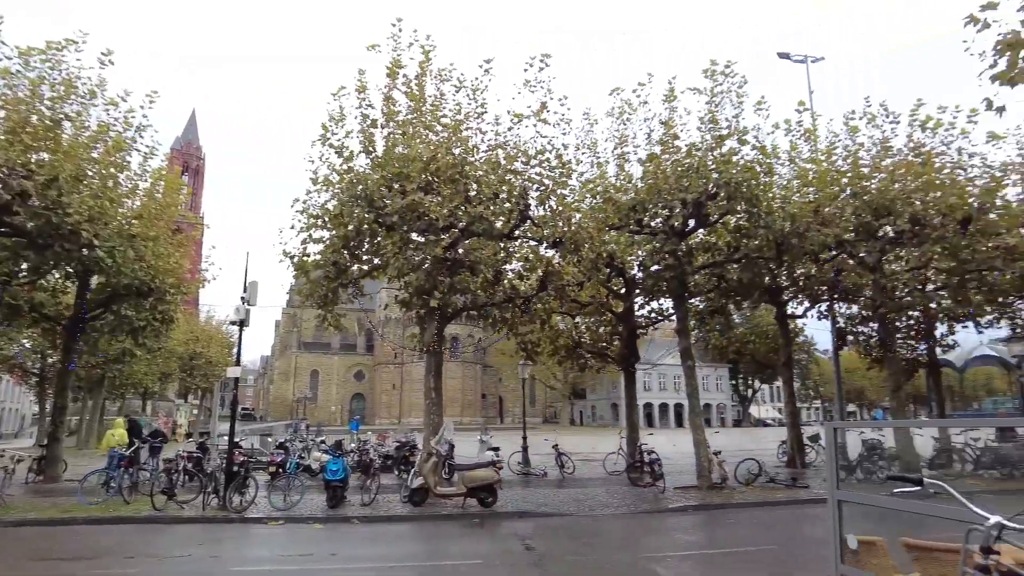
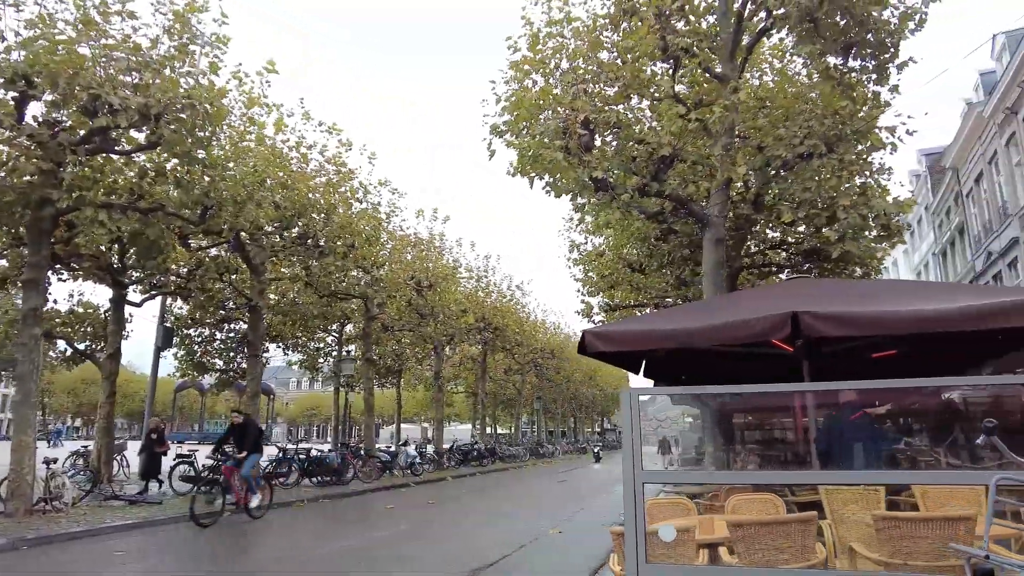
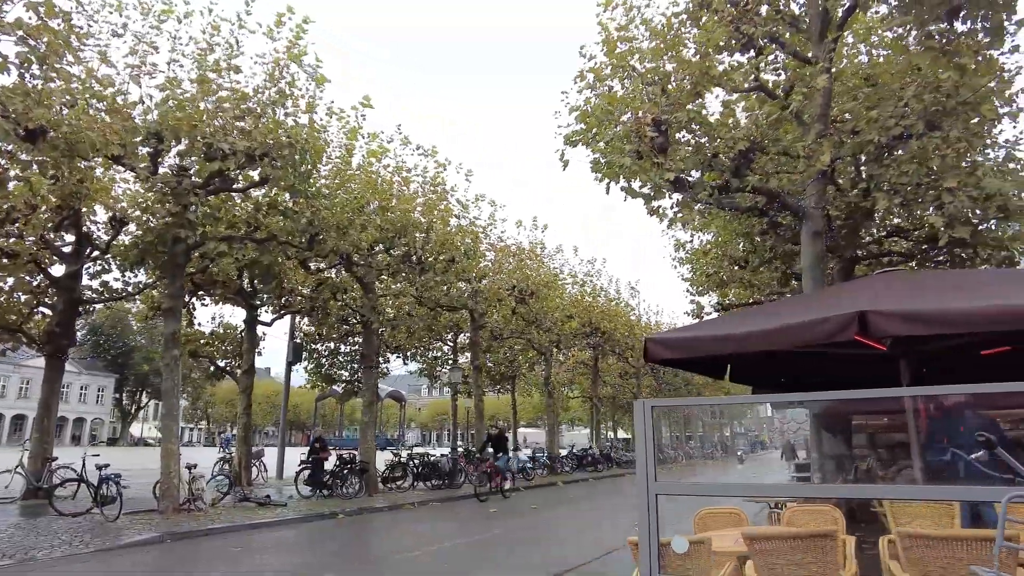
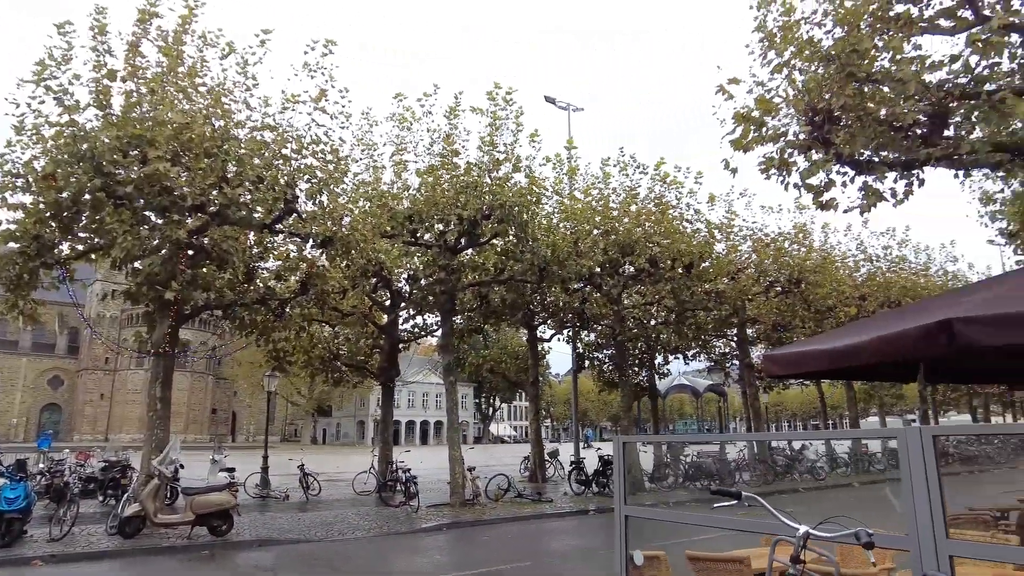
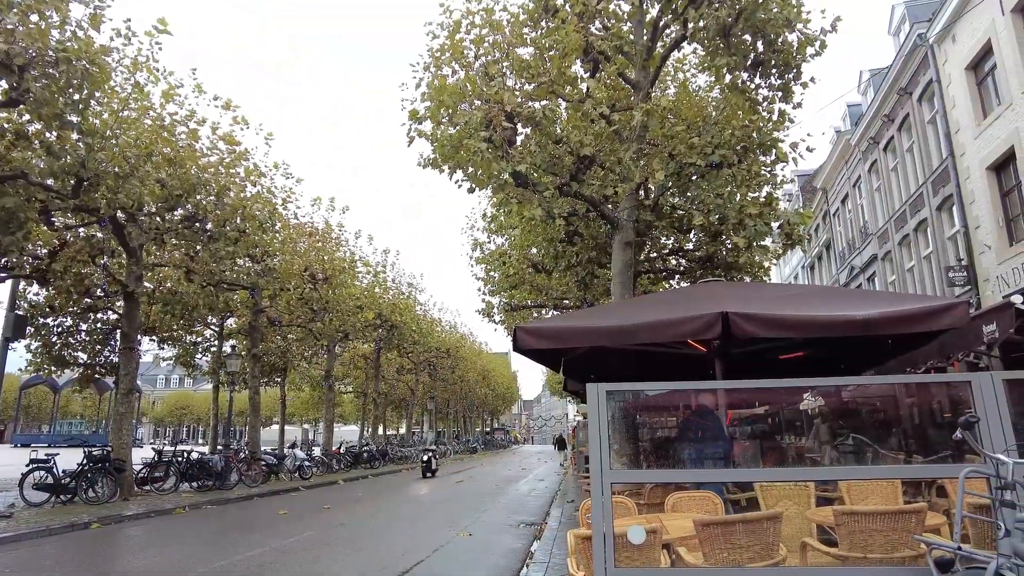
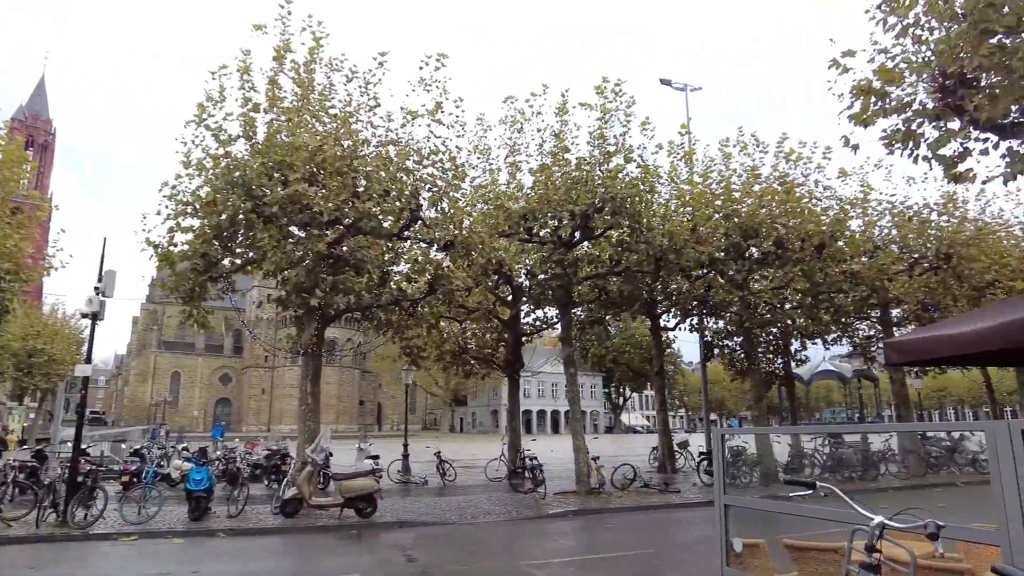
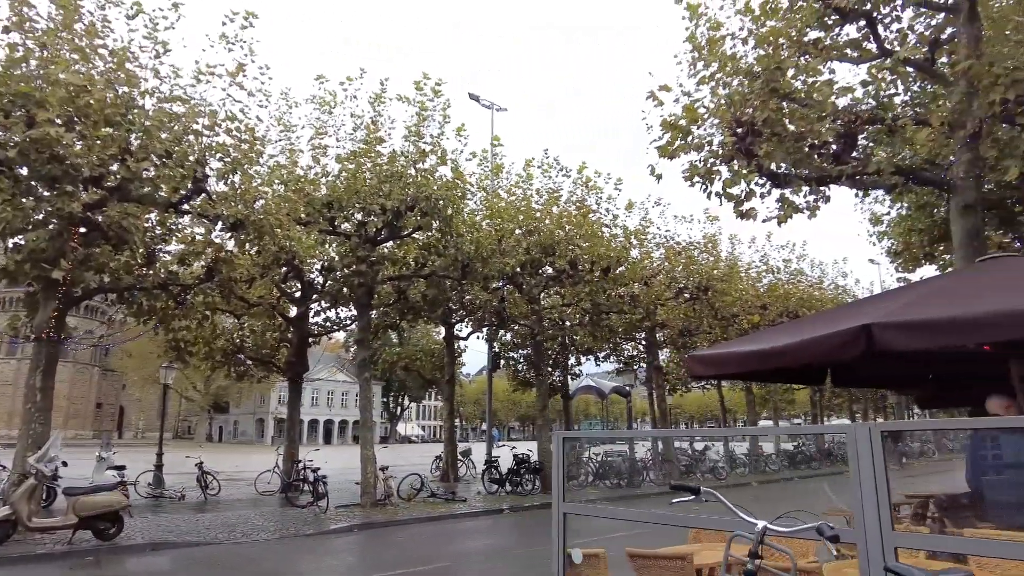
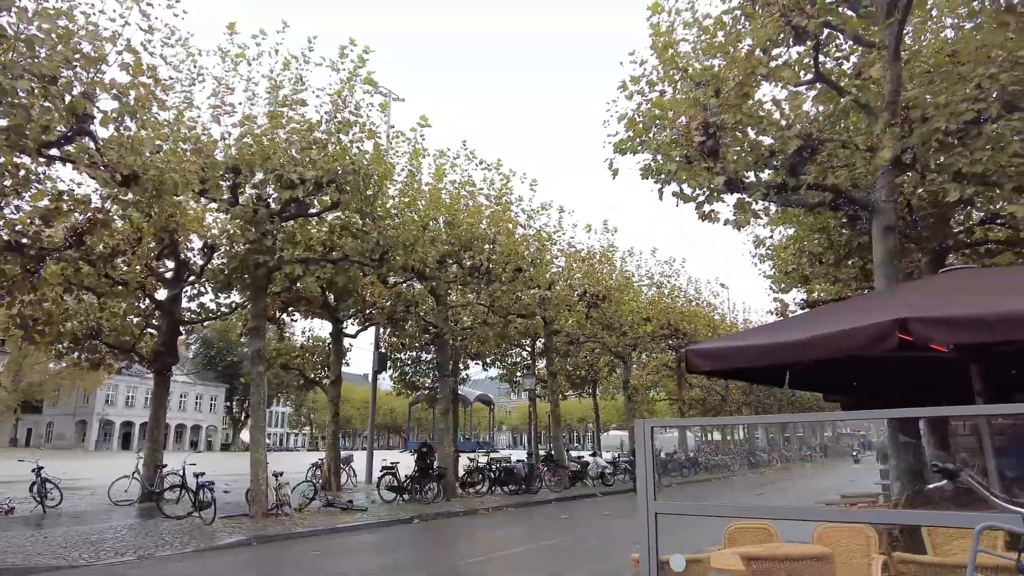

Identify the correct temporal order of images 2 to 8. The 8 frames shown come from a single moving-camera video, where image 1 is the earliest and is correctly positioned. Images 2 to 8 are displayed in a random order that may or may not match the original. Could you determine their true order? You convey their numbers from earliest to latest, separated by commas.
6, 4, 7, 8, 3, 2, 5
